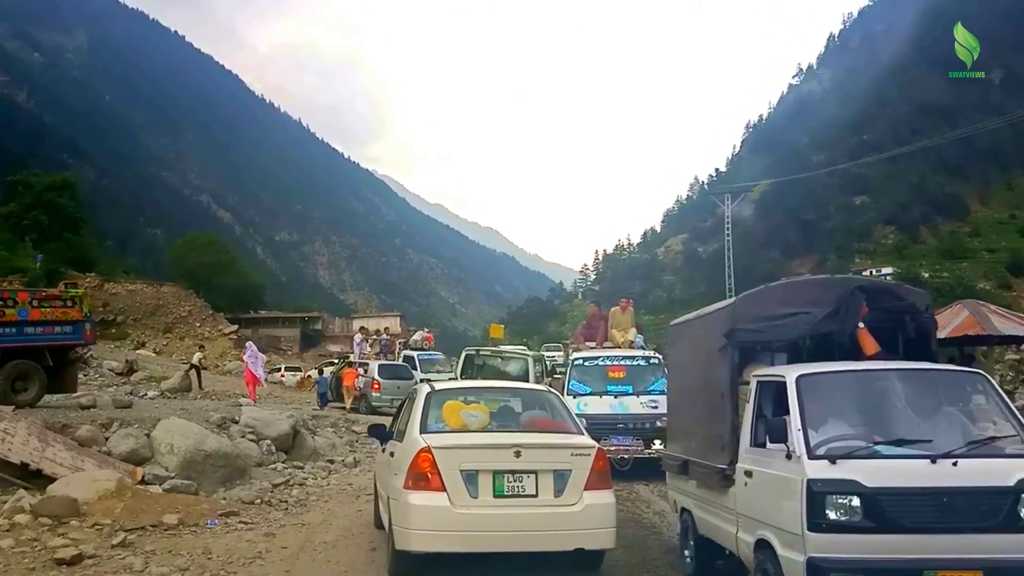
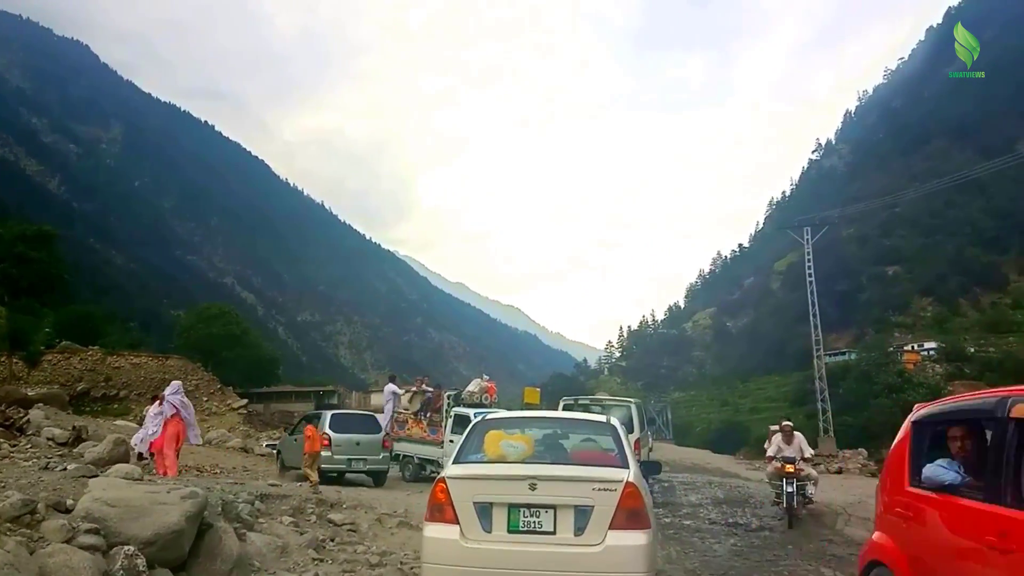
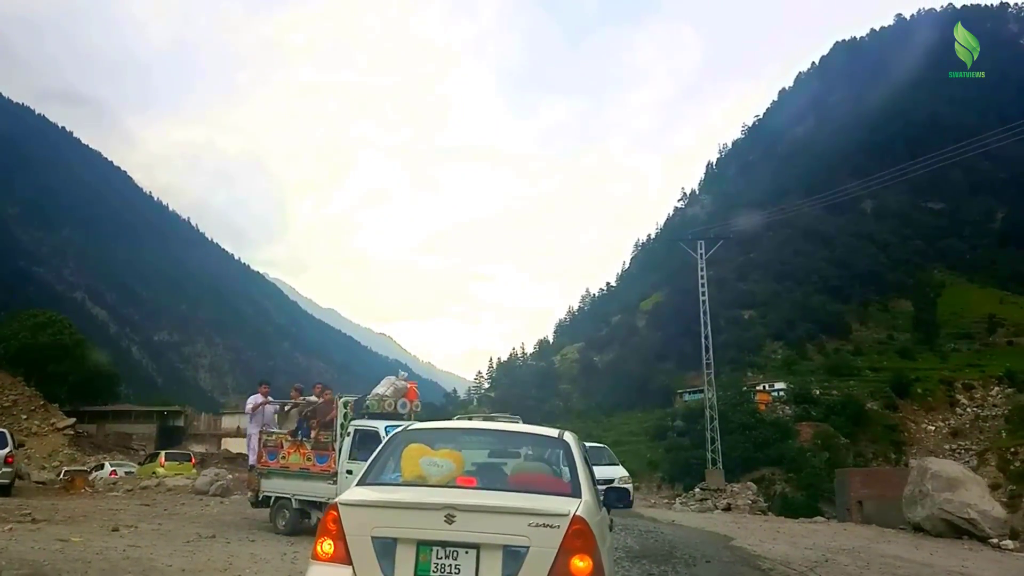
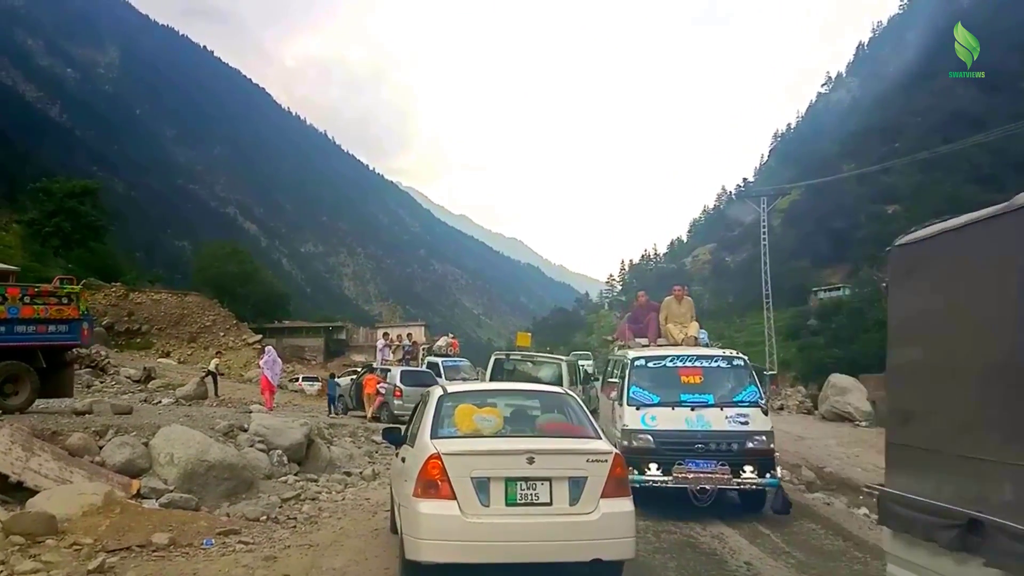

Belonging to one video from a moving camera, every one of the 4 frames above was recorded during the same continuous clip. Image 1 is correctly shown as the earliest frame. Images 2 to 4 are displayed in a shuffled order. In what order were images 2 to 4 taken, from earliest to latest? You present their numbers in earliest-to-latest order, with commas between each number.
4, 2, 3
